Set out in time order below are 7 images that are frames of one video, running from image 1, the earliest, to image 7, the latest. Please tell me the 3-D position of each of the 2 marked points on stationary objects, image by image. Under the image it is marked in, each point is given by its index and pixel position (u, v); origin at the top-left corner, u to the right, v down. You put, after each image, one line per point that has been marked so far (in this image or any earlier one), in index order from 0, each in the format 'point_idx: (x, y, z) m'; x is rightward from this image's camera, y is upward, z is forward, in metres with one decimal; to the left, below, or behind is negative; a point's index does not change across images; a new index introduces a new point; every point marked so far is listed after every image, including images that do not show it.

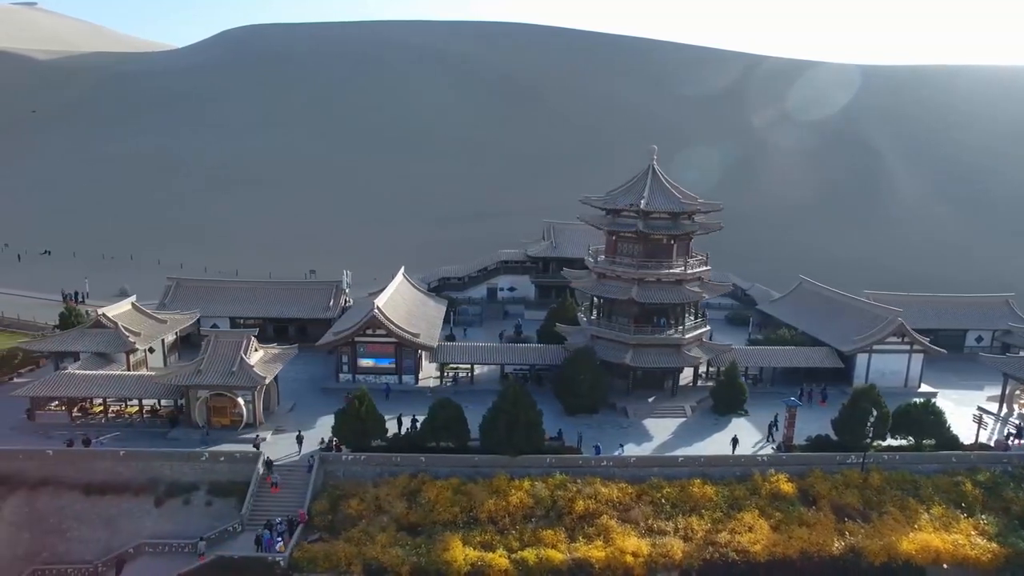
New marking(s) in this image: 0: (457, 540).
0: (-1.3, -6.7, +18.1) m
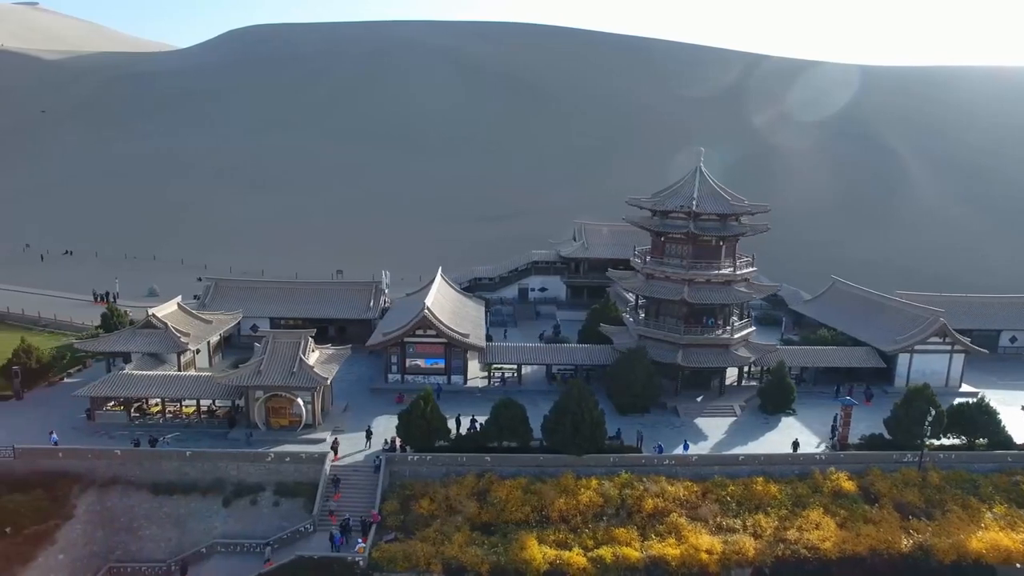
0: (+0.6, -6.7, +18.2) m
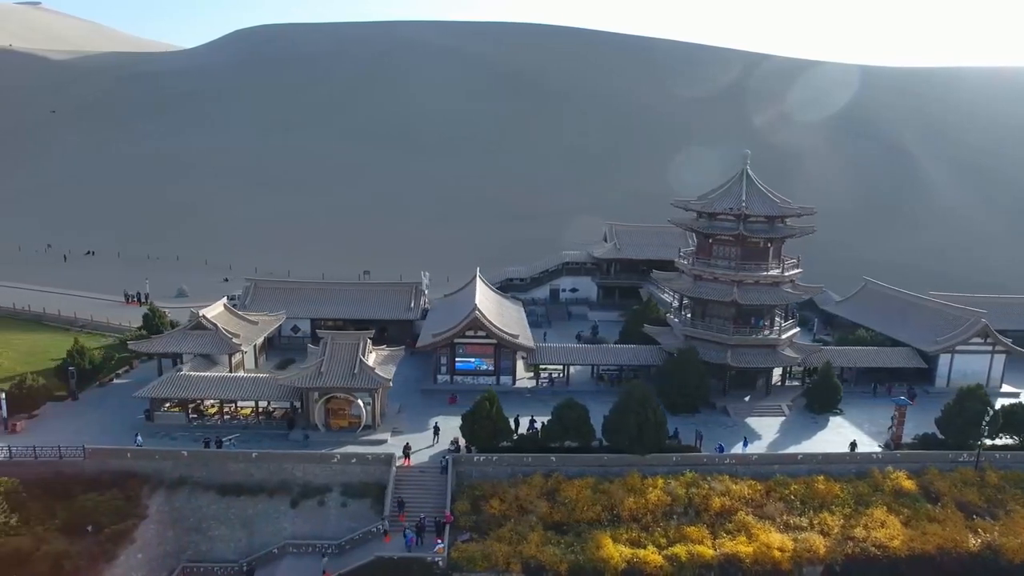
0: (+2.6, -6.7, +18.4) m
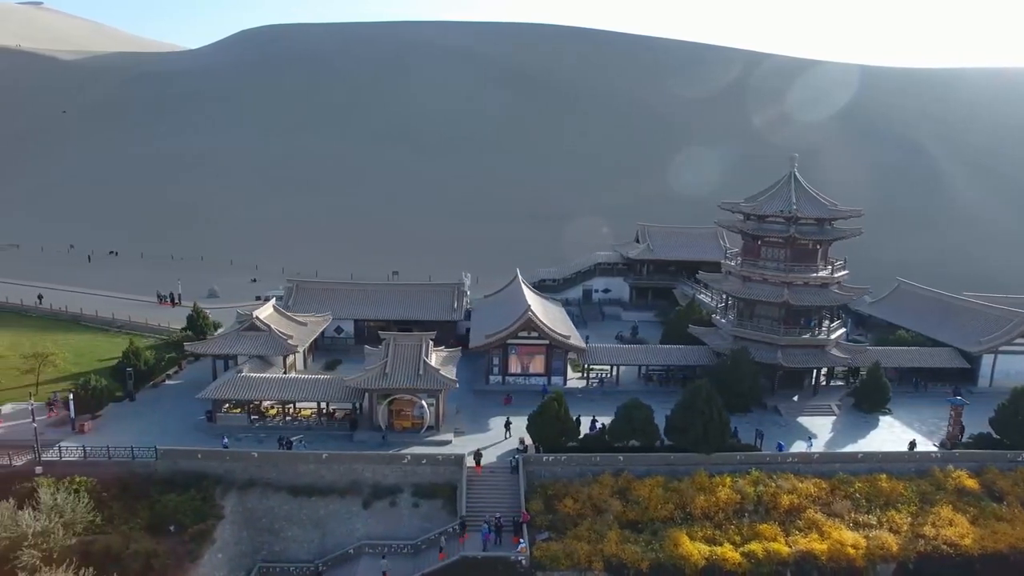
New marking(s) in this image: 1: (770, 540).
0: (+4.7, -6.8, +18.7) m
1: (+7.2, -7.0, +18.9) m
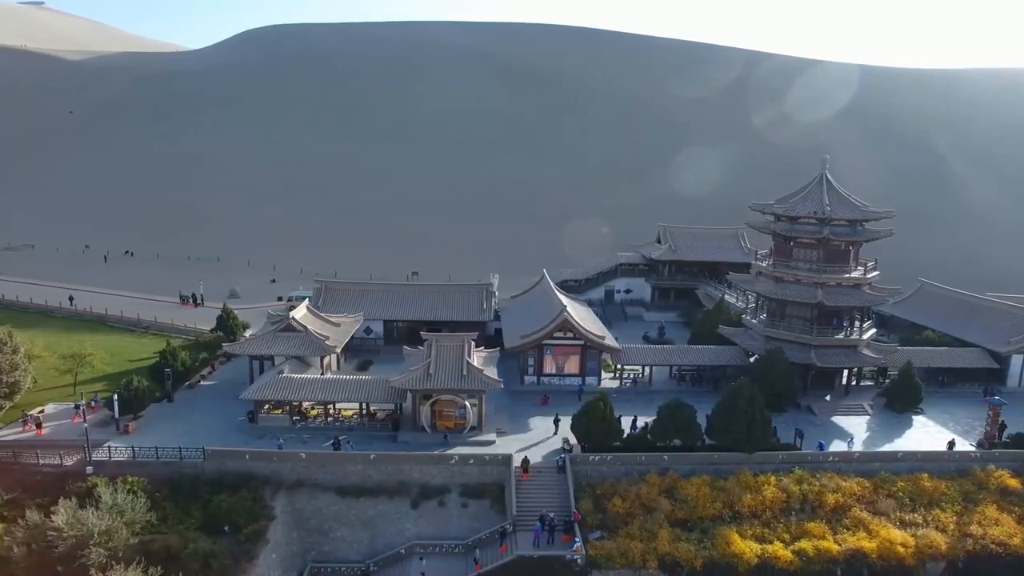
0: (+6.2, -6.8, +18.9) m
1: (+8.6, -7.0, +19.0) m
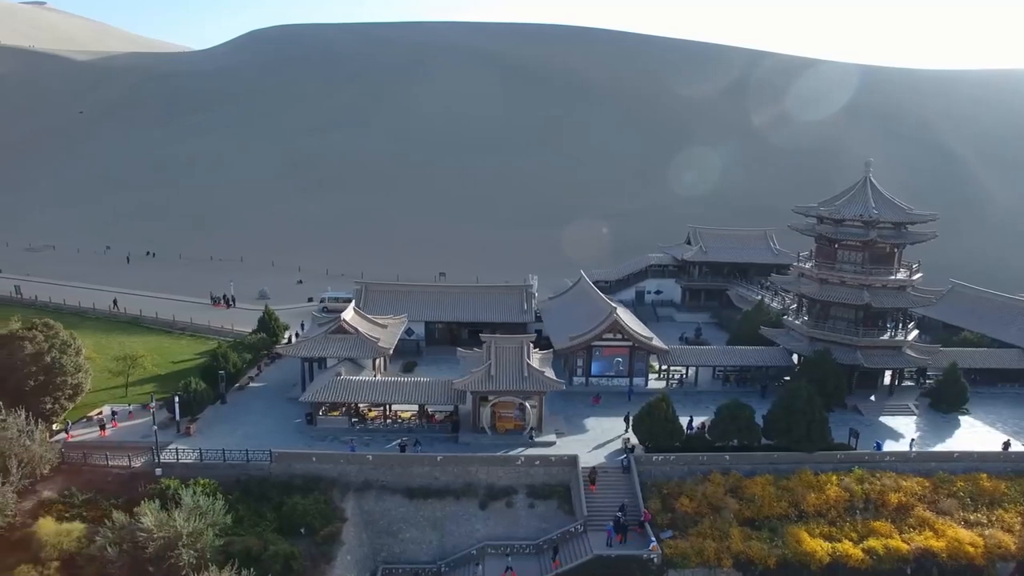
0: (+8.2, -6.9, +19.1) m
1: (+10.6, -7.1, +19.3) m
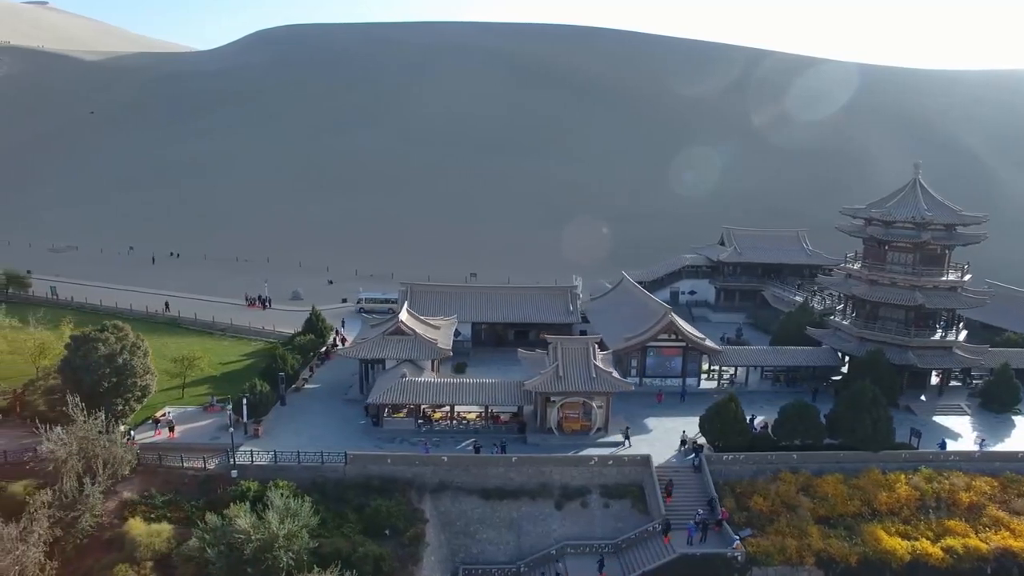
0: (+10.5, -6.9, +19.2) m
1: (+12.9, -7.1, +19.5) m
